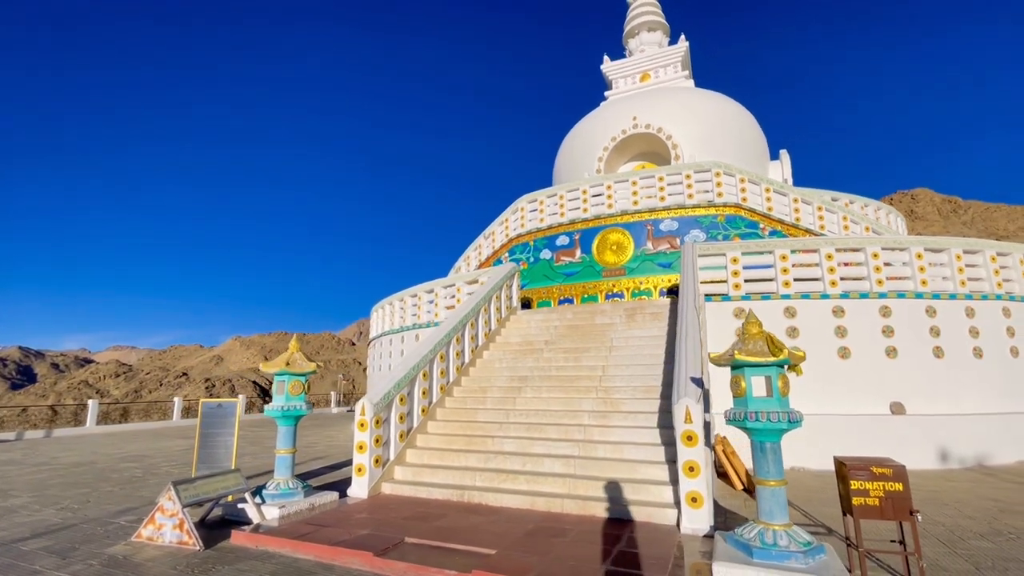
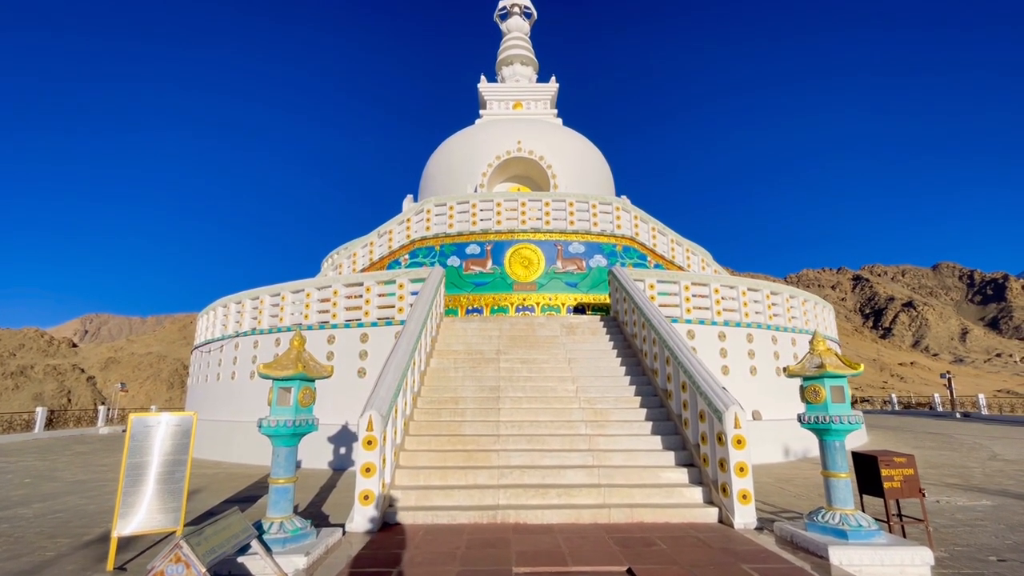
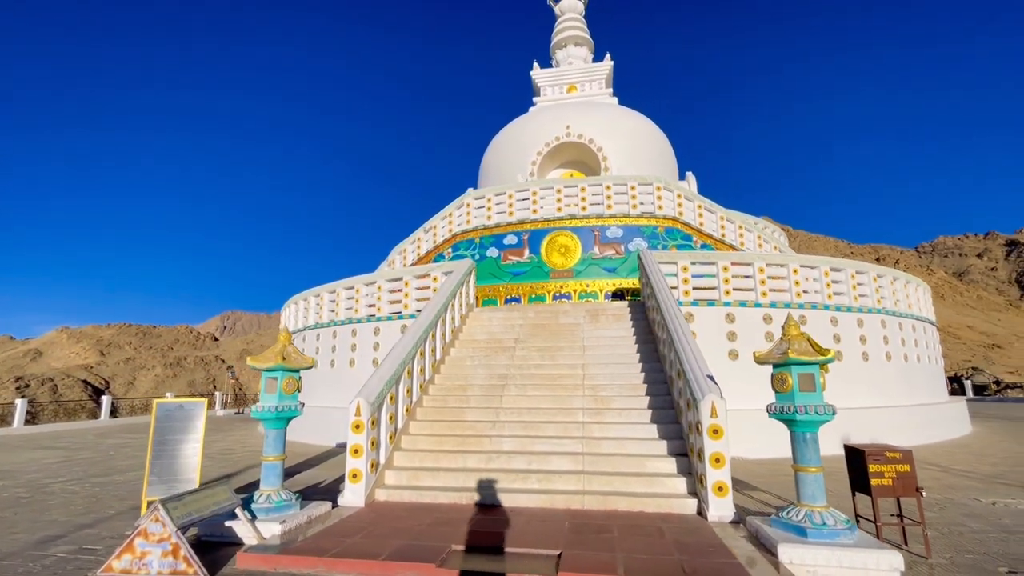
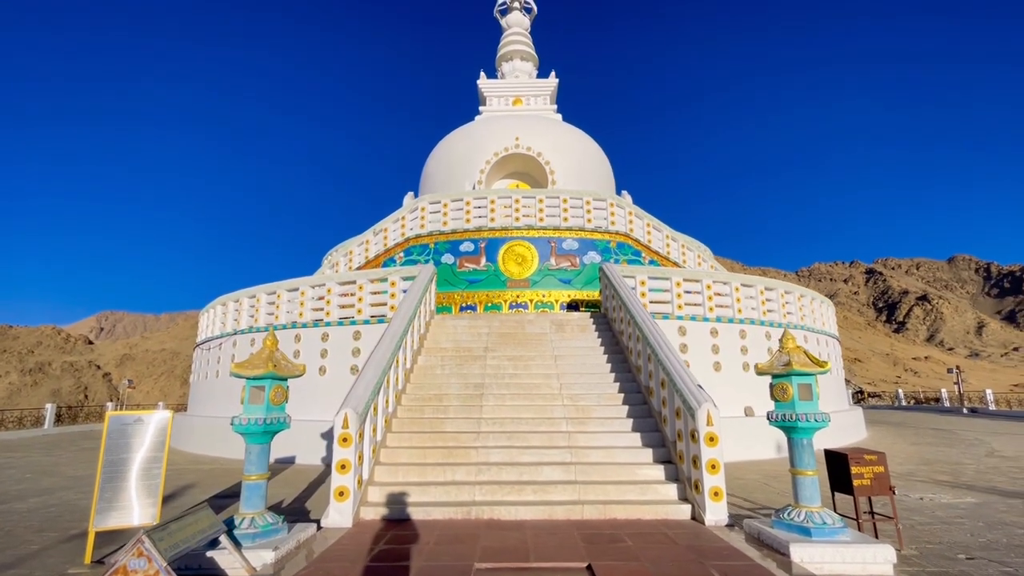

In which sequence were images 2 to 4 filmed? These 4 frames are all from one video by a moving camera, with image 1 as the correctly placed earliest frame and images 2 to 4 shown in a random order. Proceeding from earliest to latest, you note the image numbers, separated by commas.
3, 4, 2
